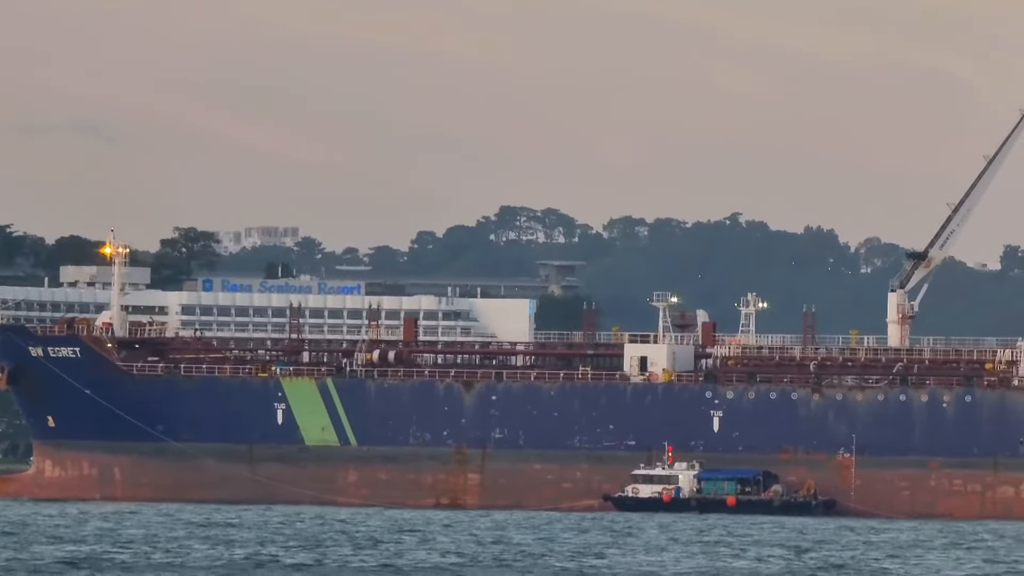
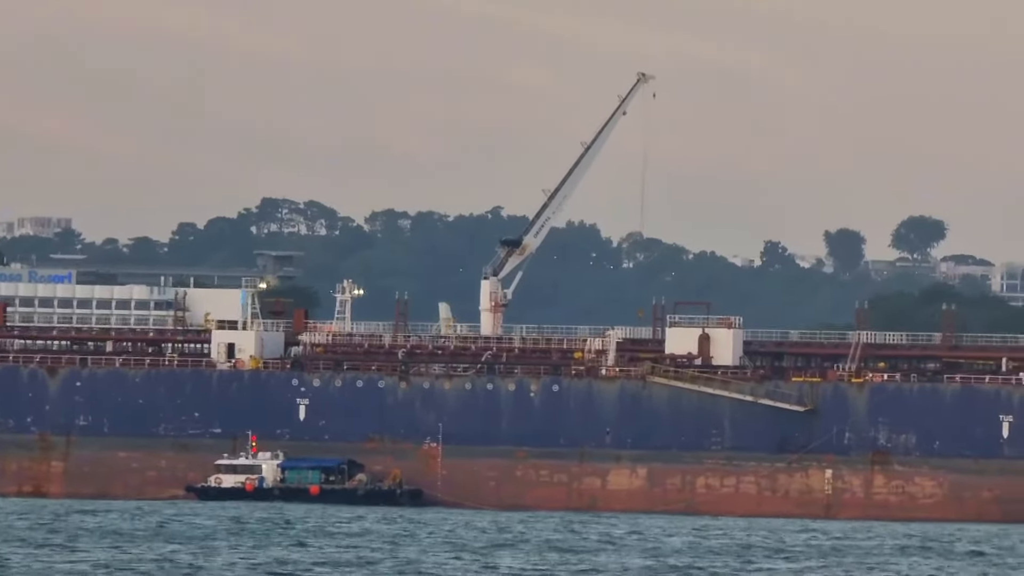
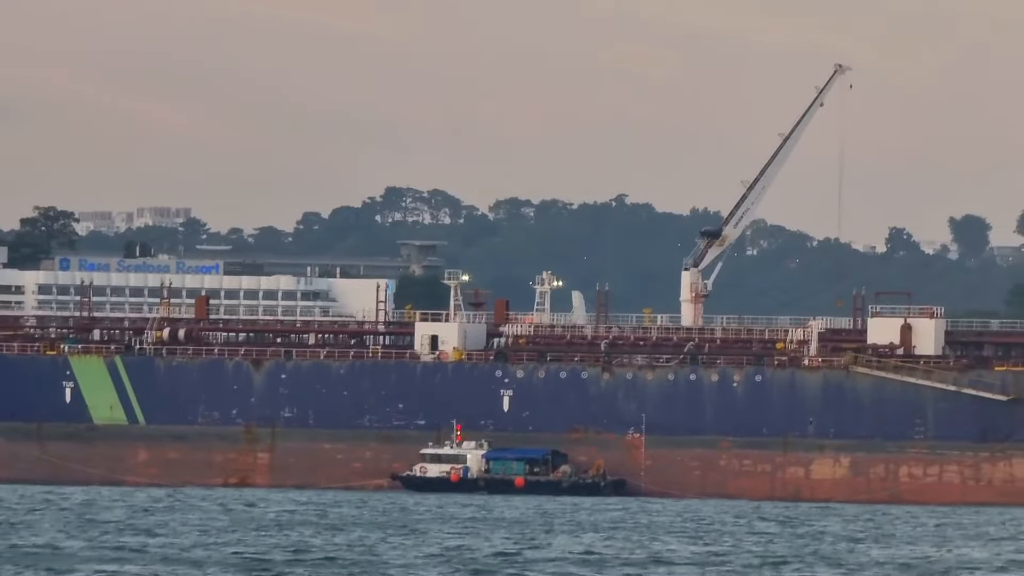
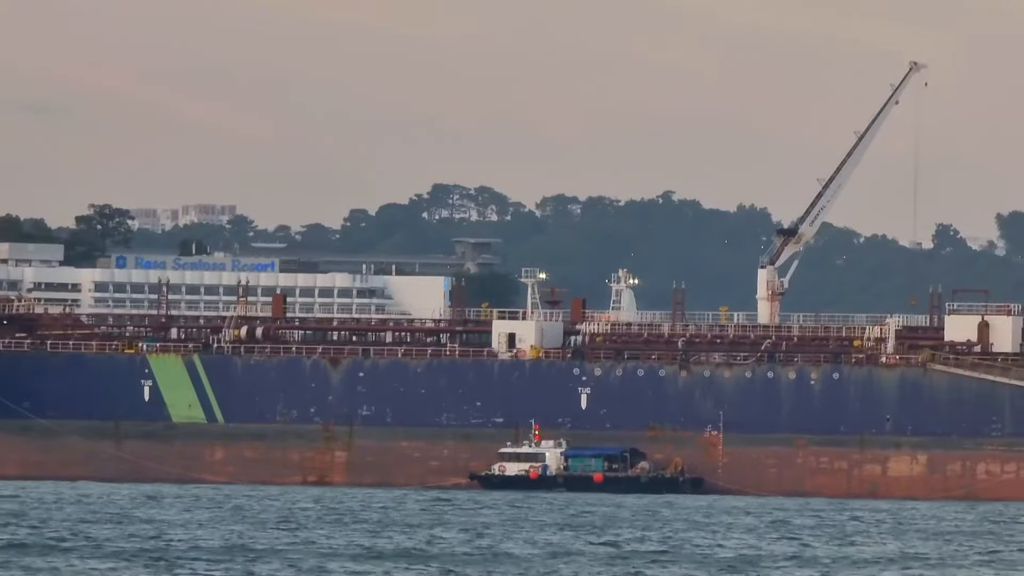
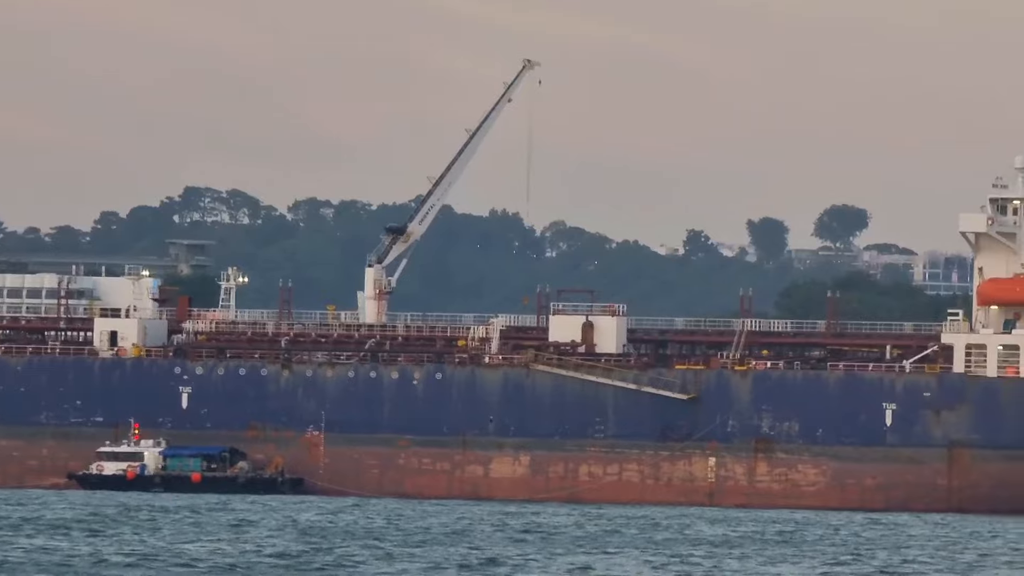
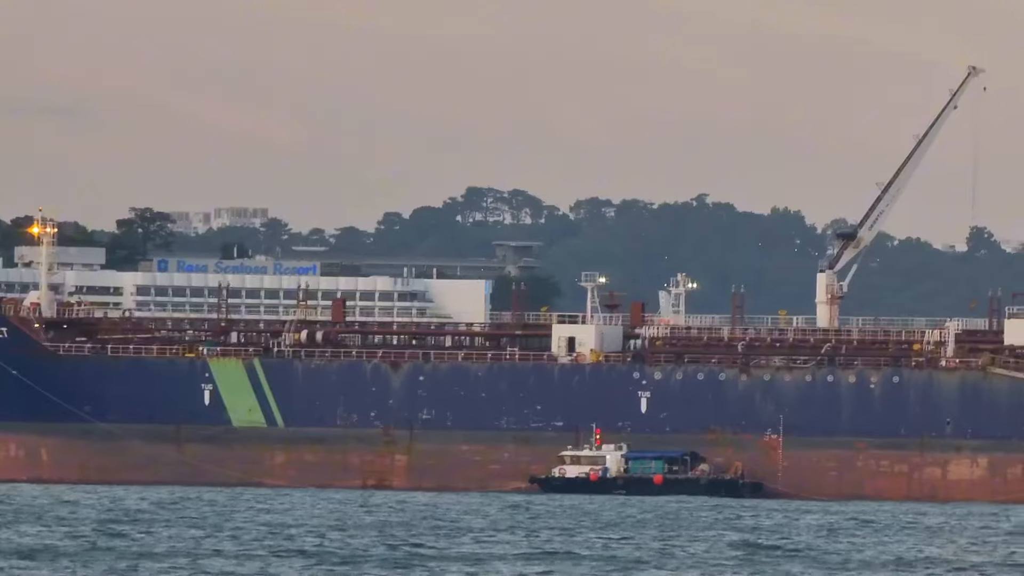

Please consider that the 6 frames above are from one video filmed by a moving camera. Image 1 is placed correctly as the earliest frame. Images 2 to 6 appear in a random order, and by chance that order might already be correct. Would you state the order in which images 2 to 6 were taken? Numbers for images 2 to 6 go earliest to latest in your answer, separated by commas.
6, 4, 3, 2, 5
